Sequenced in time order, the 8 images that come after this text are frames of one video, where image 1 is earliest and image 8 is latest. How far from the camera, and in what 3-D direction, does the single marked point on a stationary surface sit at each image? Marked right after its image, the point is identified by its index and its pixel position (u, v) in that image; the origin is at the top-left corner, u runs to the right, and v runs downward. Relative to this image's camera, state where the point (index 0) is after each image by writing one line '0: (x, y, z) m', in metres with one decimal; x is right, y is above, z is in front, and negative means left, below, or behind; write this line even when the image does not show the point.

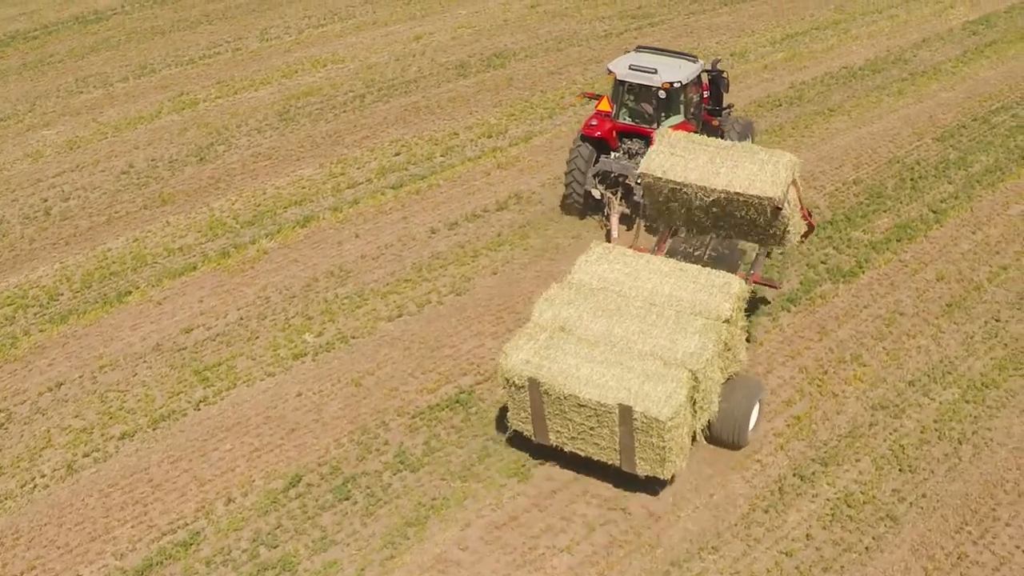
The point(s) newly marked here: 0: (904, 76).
0: (+4.2, +2.3, +16.1) m
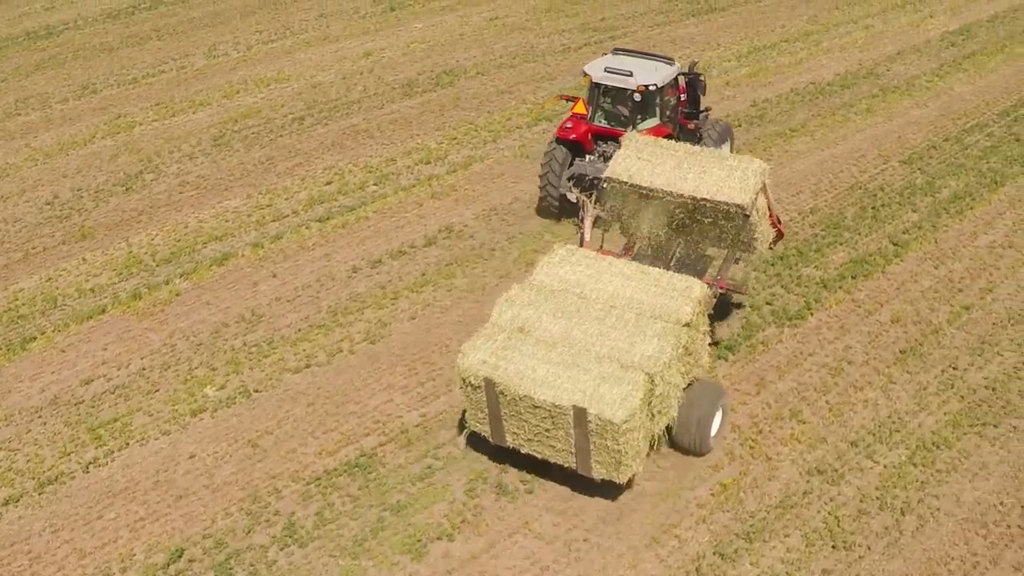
0: (+3.6, +2.0, +15.0) m
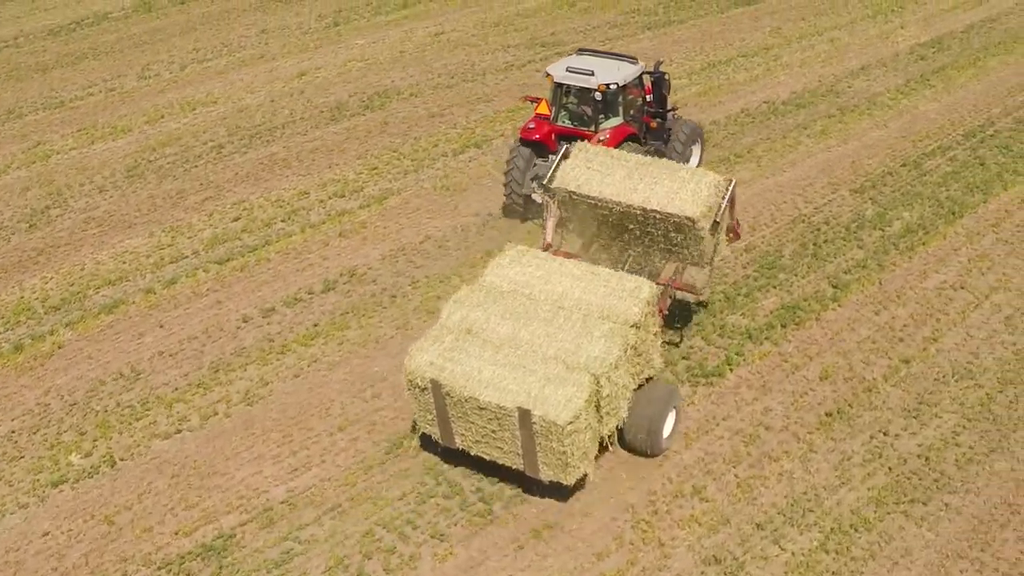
0: (+3.0, +1.6, +13.8) m
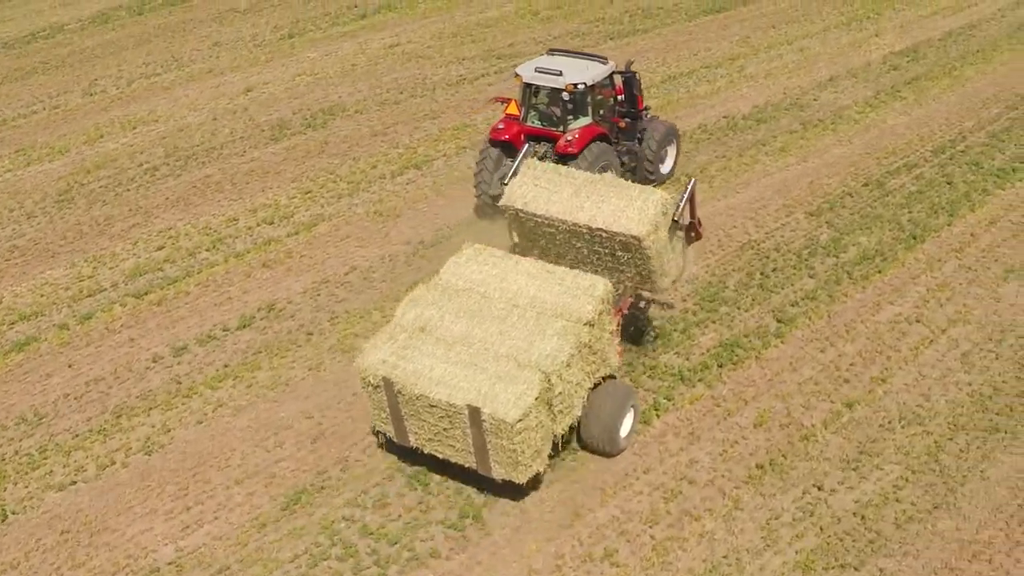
0: (+2.5, +1.4, +13.0) m
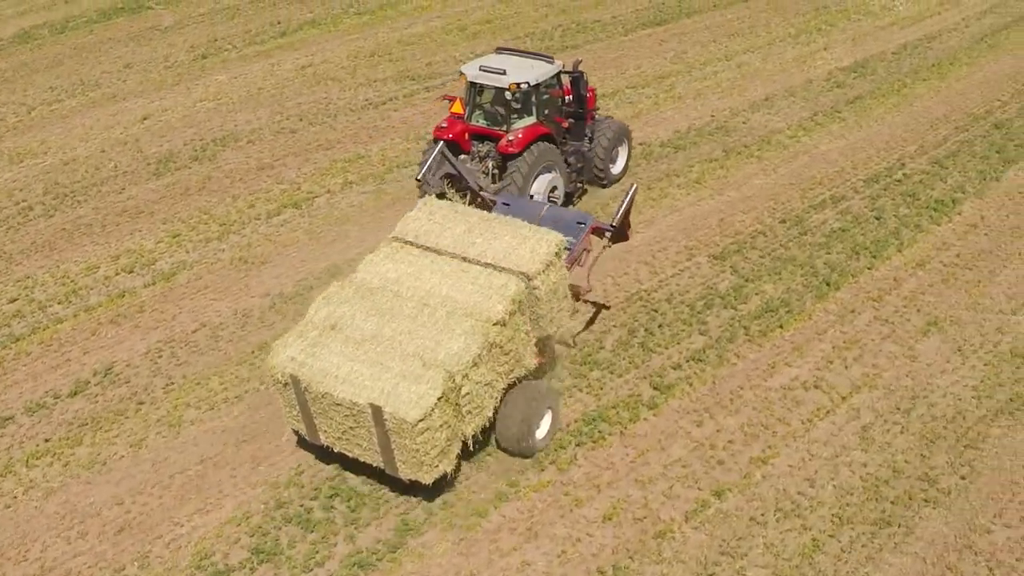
0: (+1.6, +1.0, +11.6) m
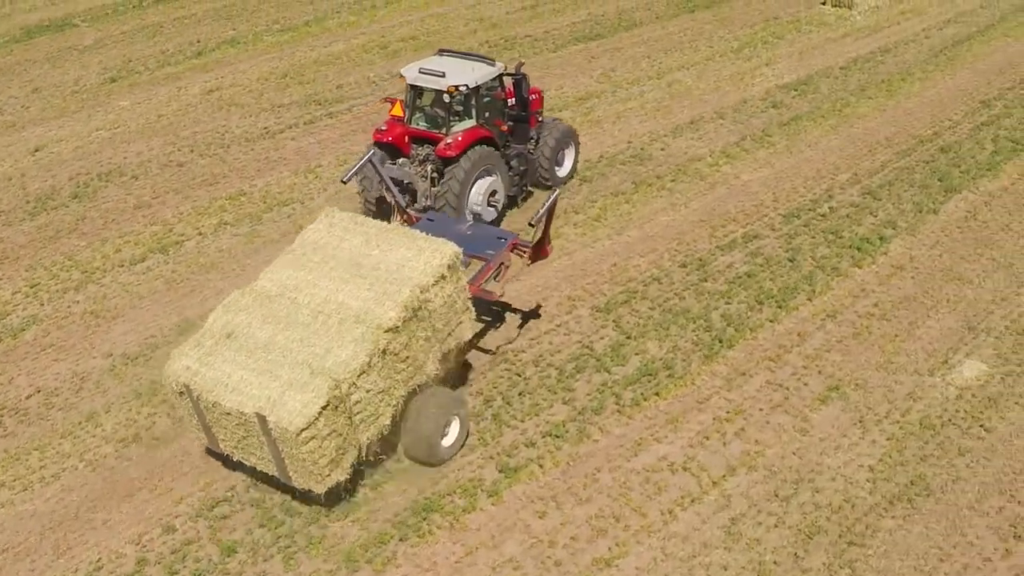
0: (+0.8, +0.7, +10.4) m
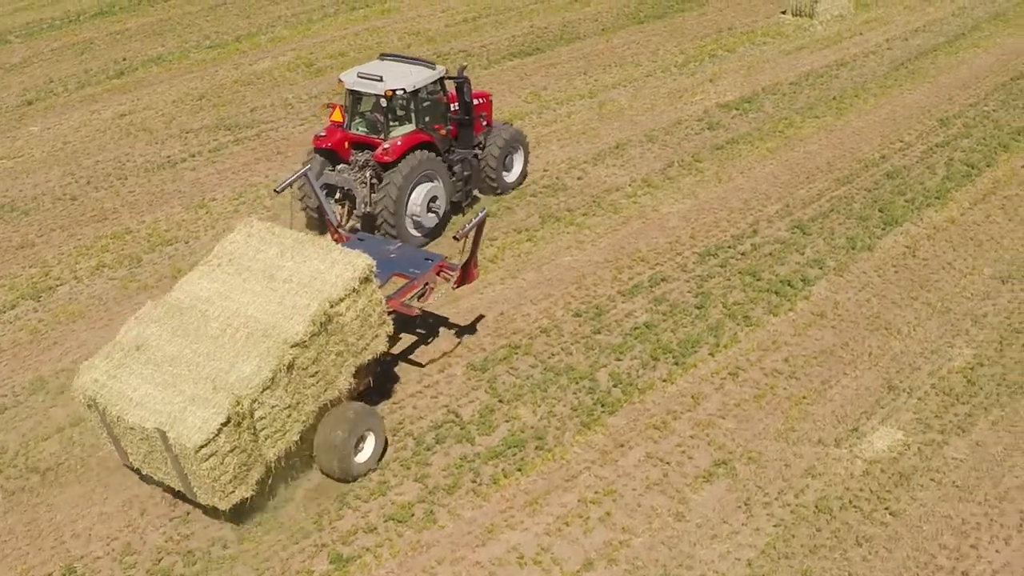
0: (+0.1, +0.4, +9.4) m
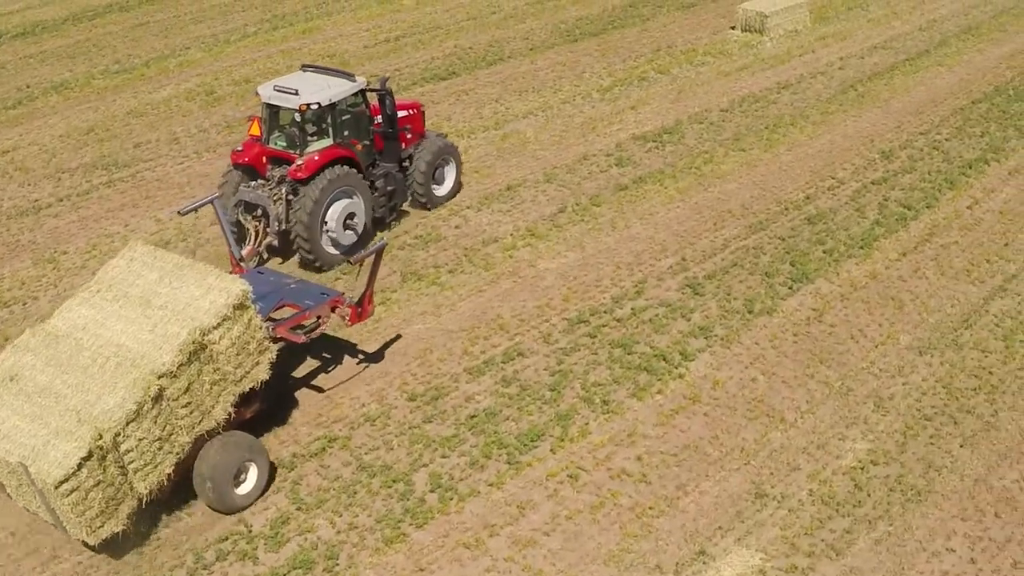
0: (-0.7, 0.0, +8.3) m
